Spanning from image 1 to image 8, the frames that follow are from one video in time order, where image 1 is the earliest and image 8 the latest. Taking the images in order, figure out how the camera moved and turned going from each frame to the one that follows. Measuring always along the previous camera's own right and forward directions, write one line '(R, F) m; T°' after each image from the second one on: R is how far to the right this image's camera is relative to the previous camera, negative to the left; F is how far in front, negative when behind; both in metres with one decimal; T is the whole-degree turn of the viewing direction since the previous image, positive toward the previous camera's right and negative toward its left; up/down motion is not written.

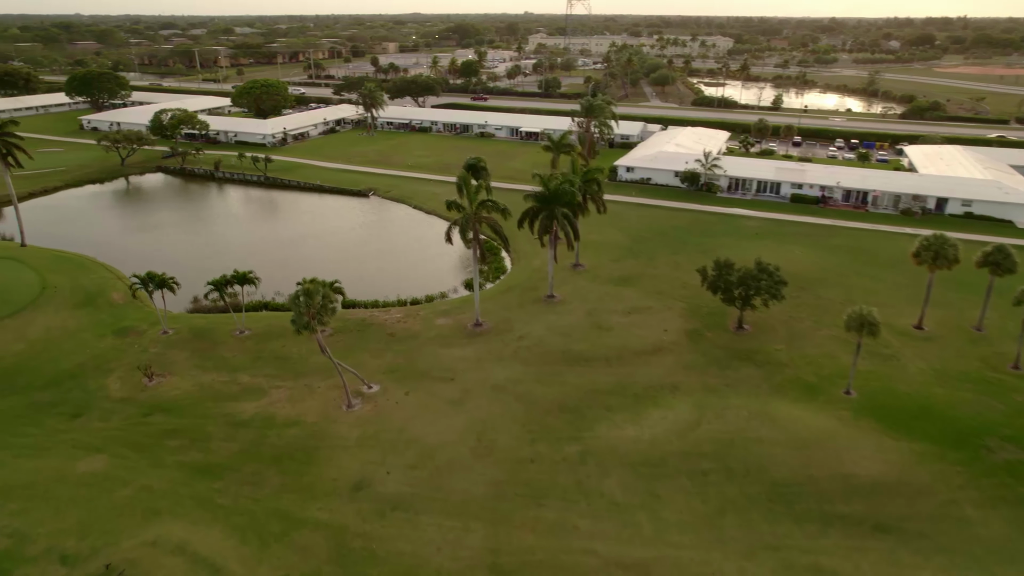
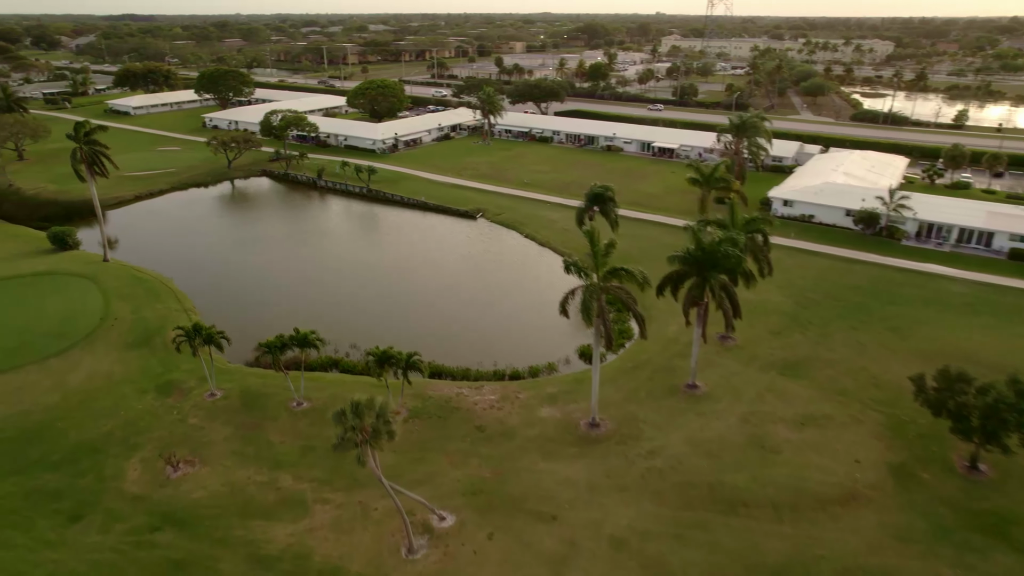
(-1.0, +8.5) m; -9°
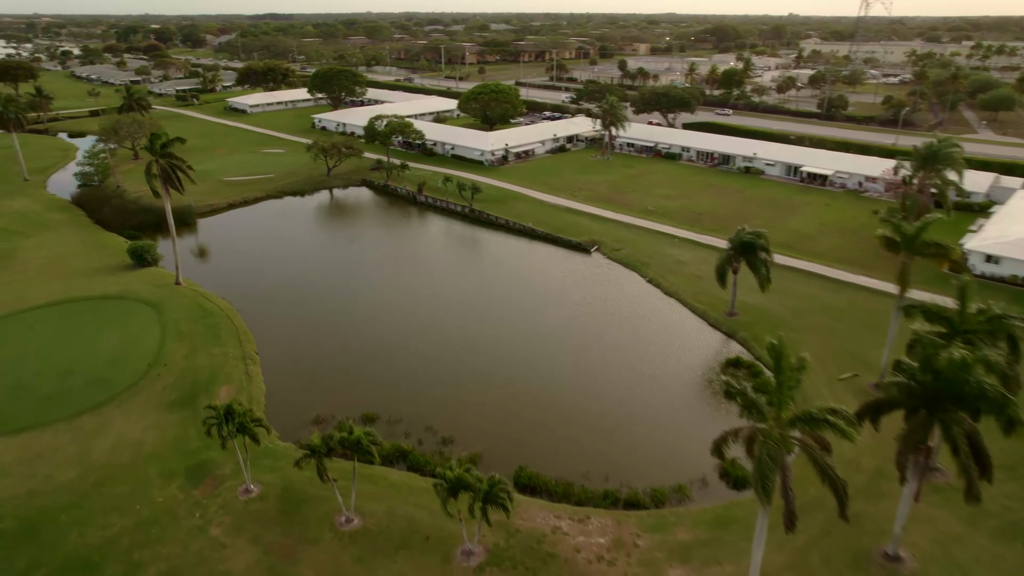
(-0.8, +7.6) m; -9°
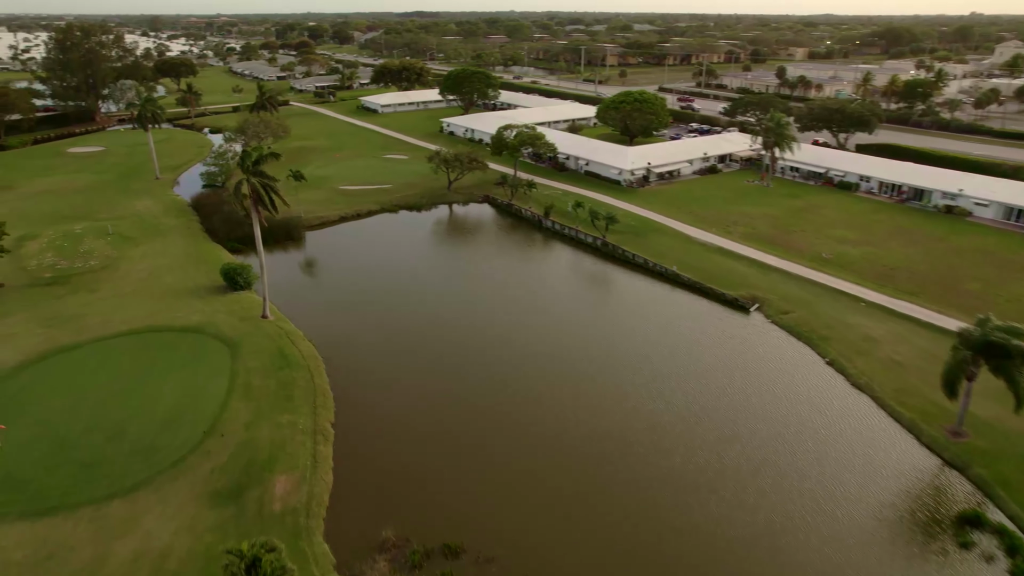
(-1.0, +7.6) m; -10°
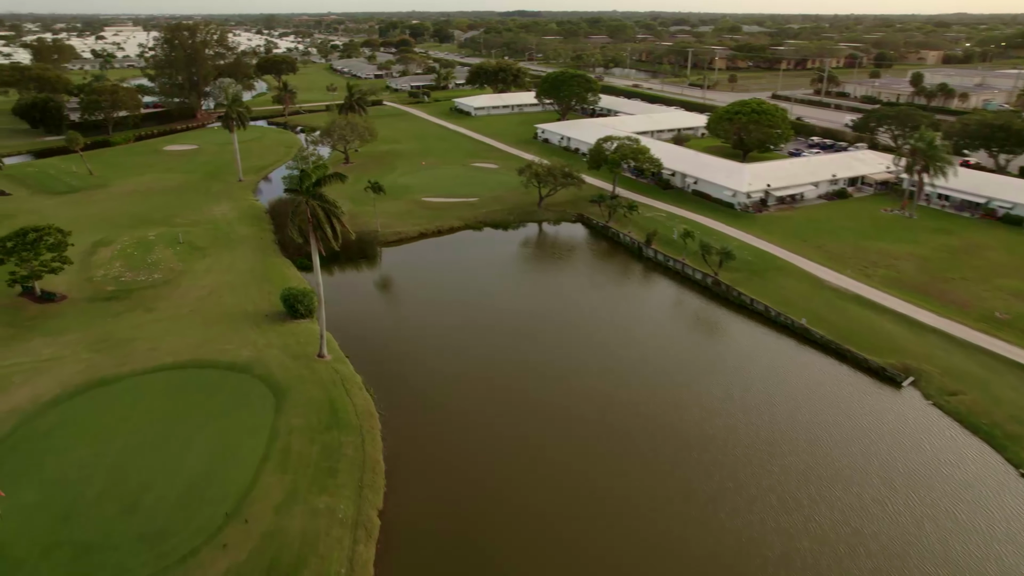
(-0.5, +5.7) m; -7°
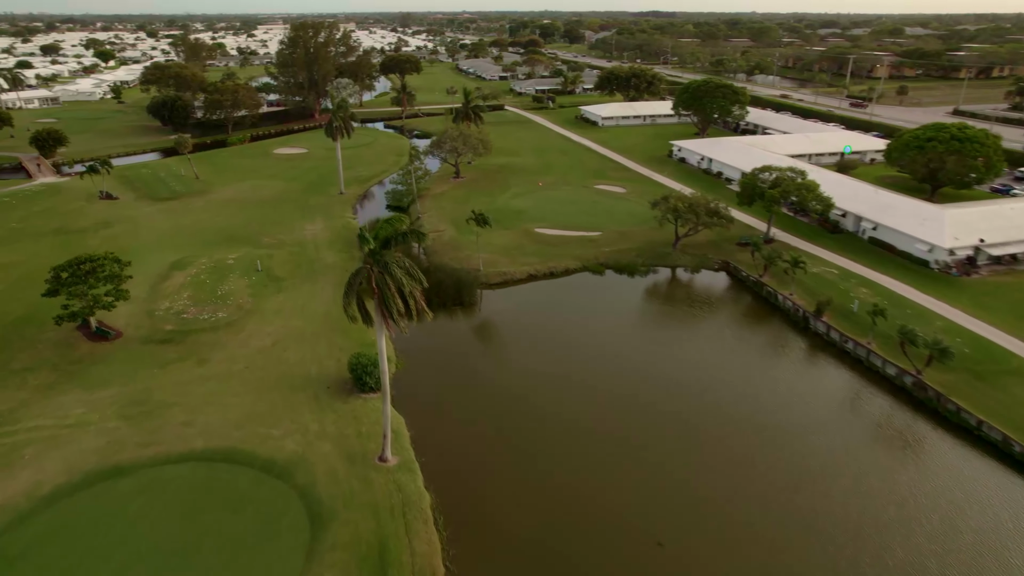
(-0.8, +8.5) m; -9°
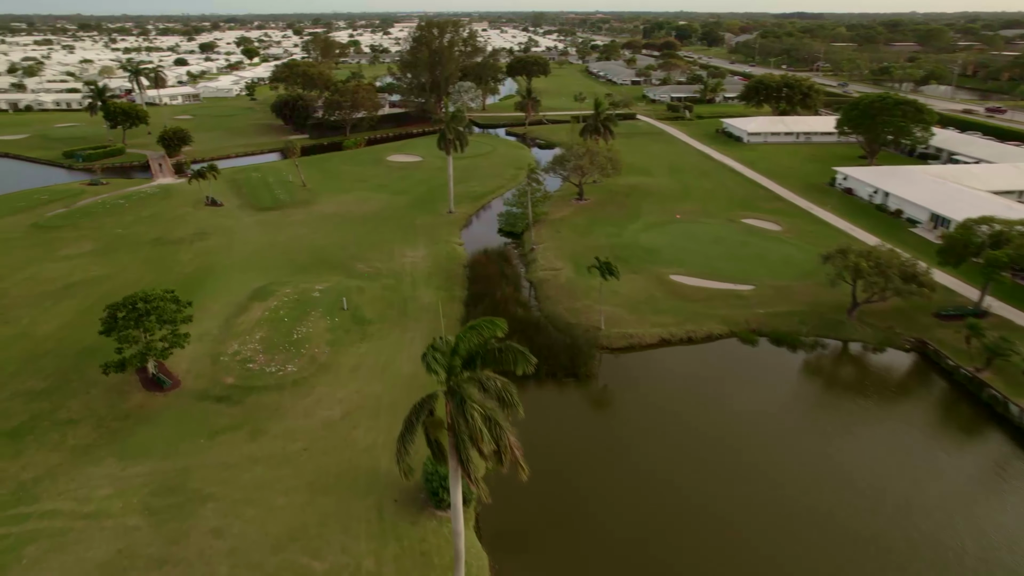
(-0.9, +7.5) m; -9°
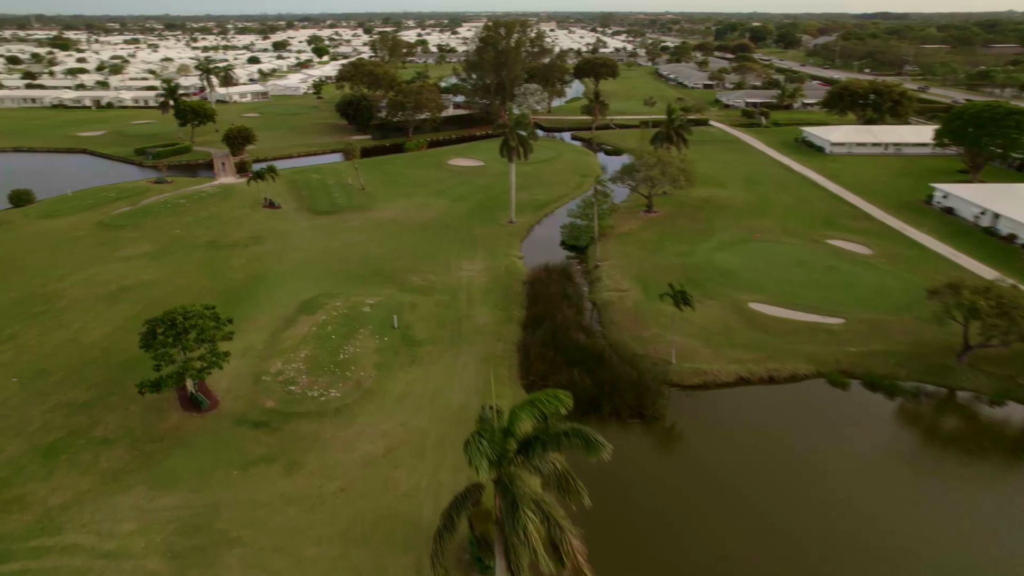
(-0.3, +2.7) m; -5°
